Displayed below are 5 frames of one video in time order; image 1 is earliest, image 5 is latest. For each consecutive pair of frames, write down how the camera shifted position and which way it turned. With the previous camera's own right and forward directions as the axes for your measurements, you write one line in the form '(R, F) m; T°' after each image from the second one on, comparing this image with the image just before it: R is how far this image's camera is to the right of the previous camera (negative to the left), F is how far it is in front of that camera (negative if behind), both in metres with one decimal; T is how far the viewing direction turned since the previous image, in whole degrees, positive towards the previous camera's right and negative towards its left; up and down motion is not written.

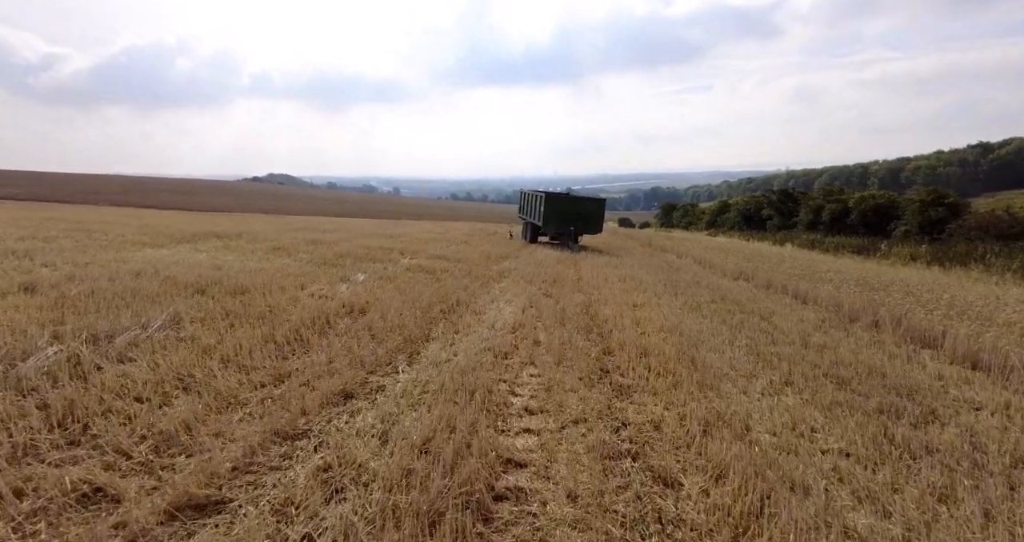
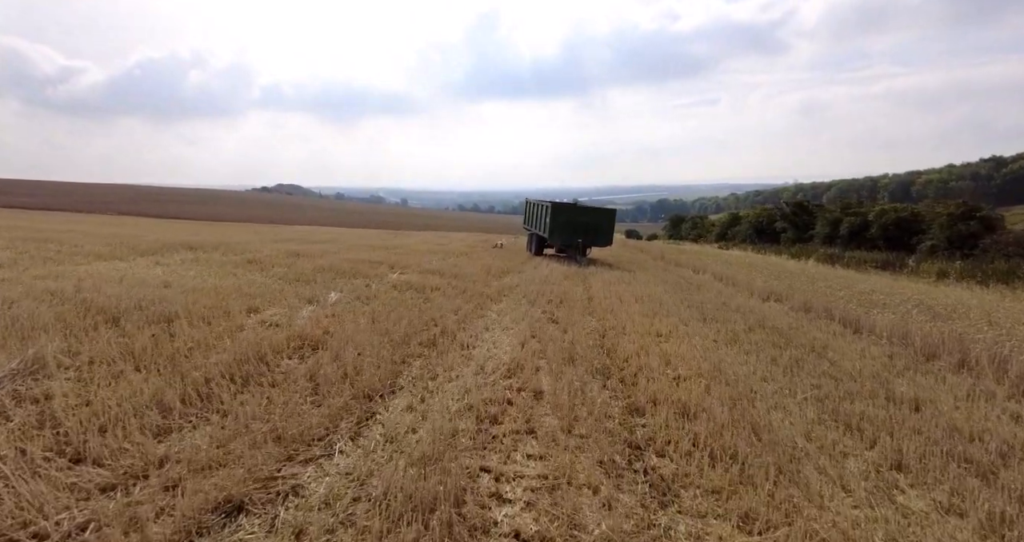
(+0.1, +1.7) m; -1°
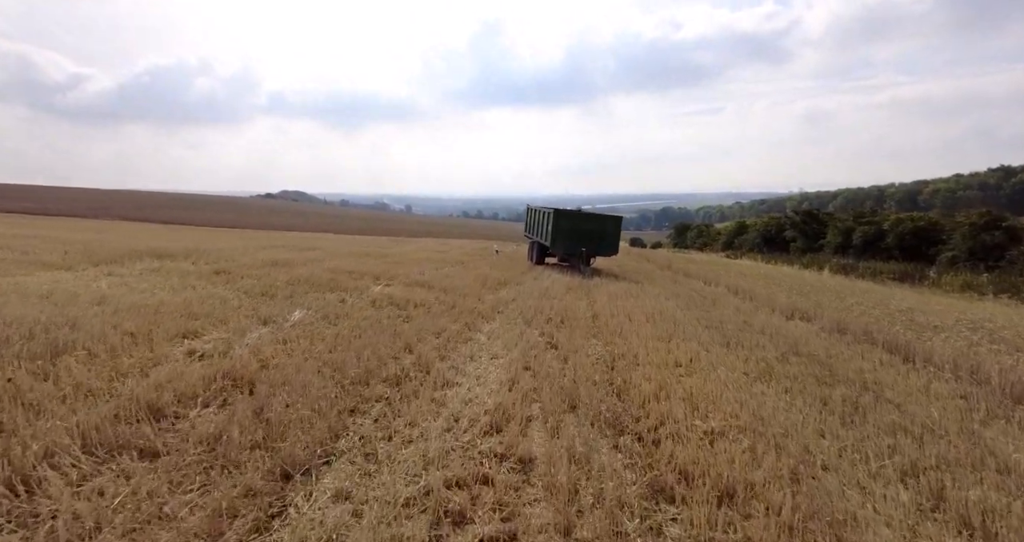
(+0.2, +1.4) m; 0°
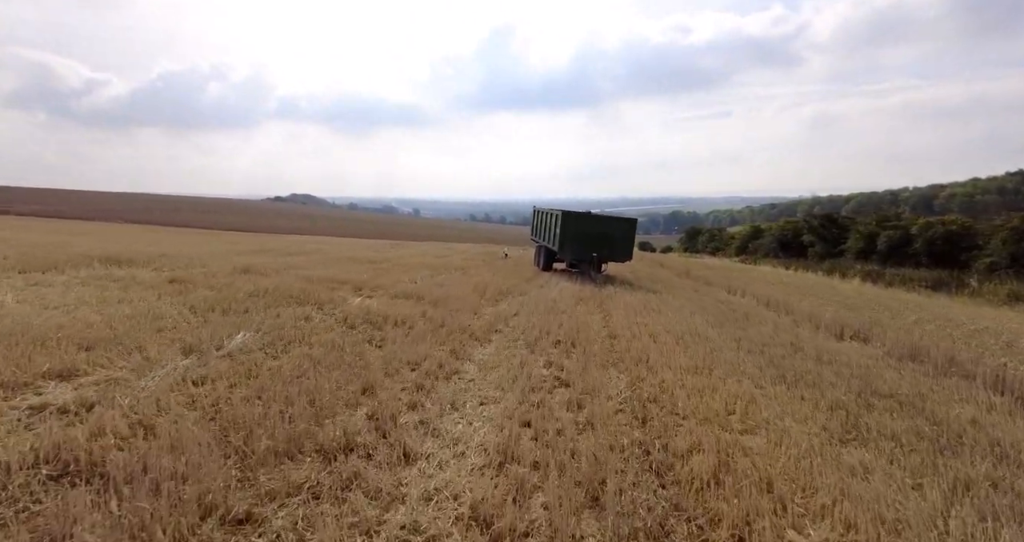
(+0.1, +1.8) m; -1°
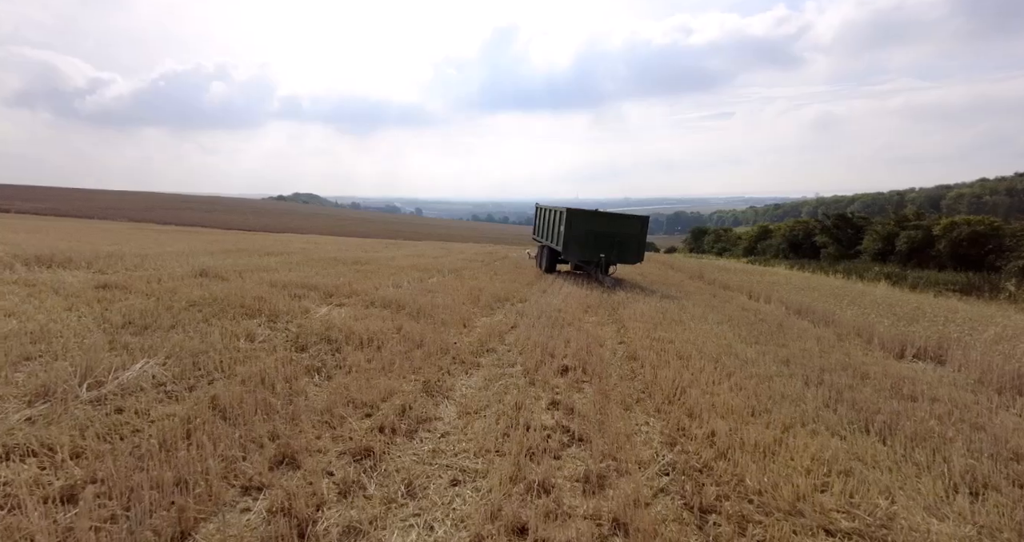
(+0.1, +1.8) m; 0°
